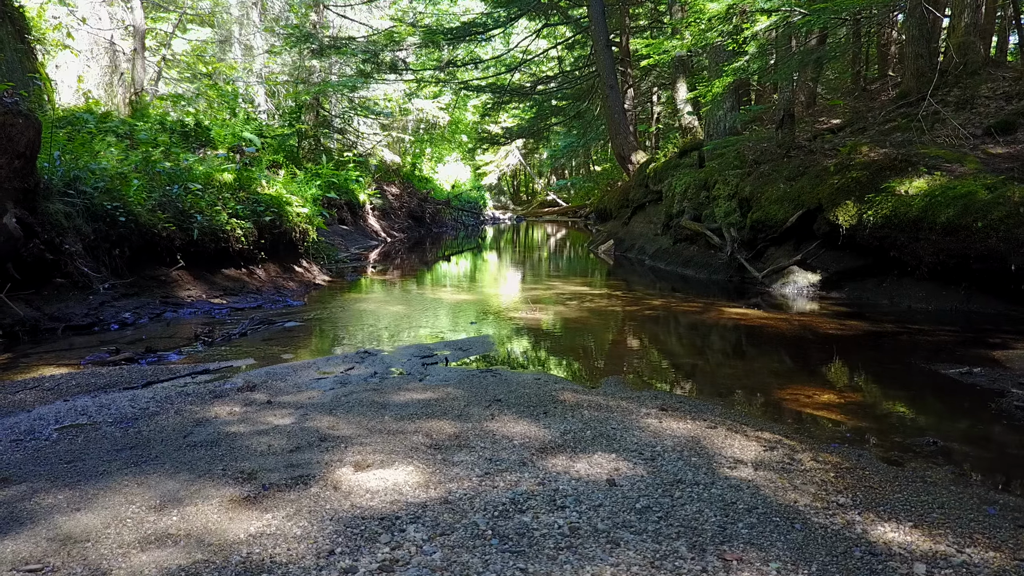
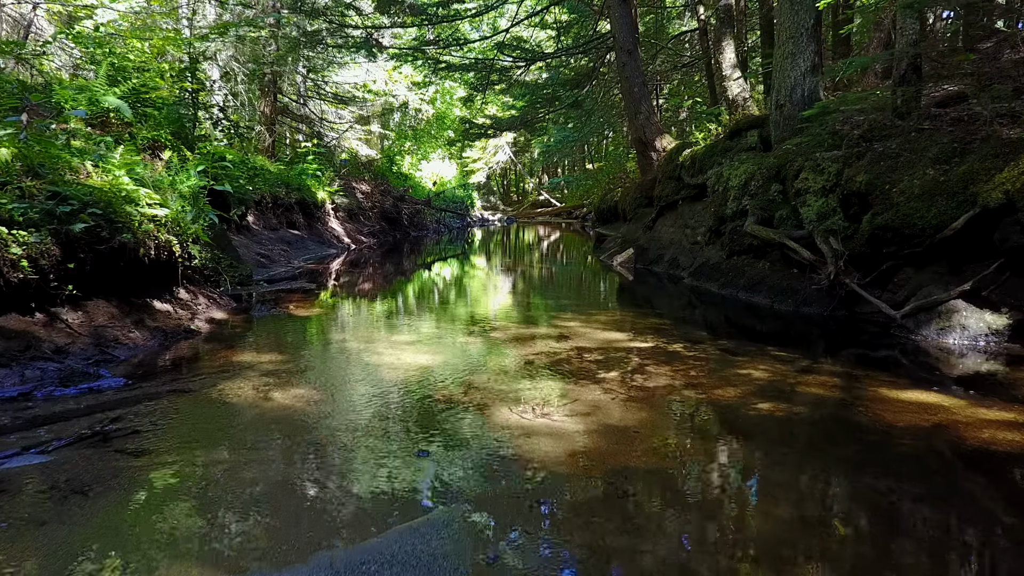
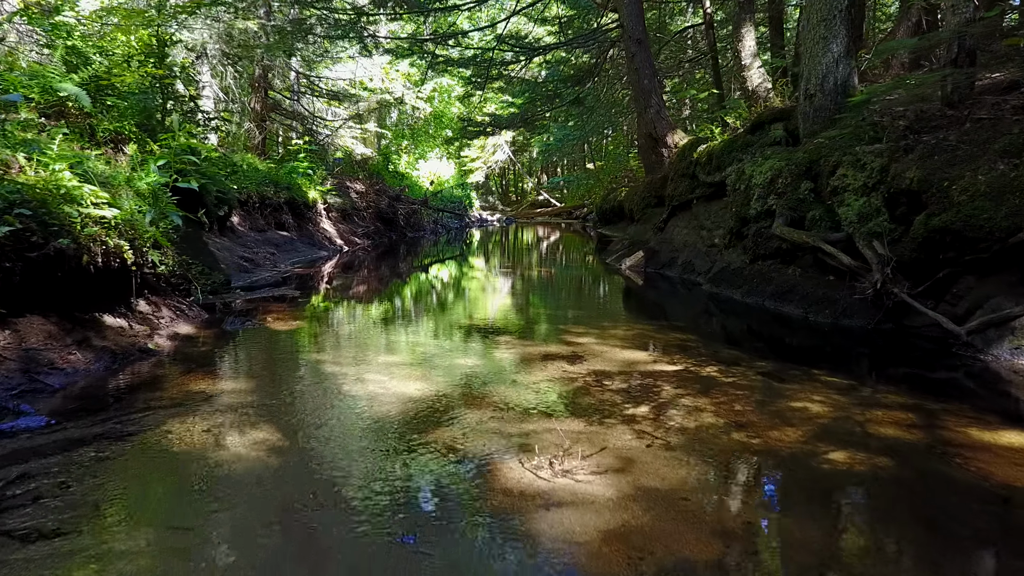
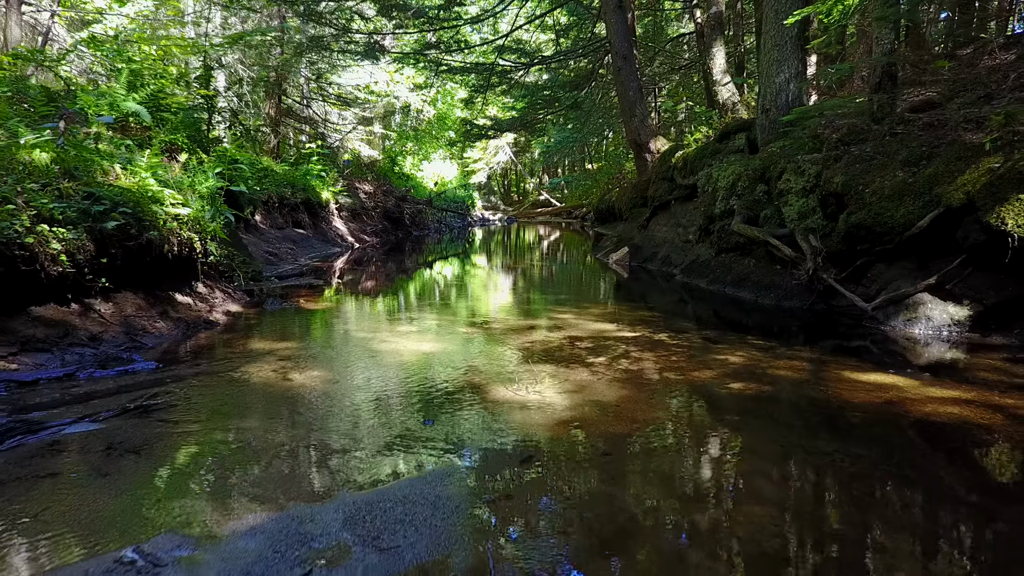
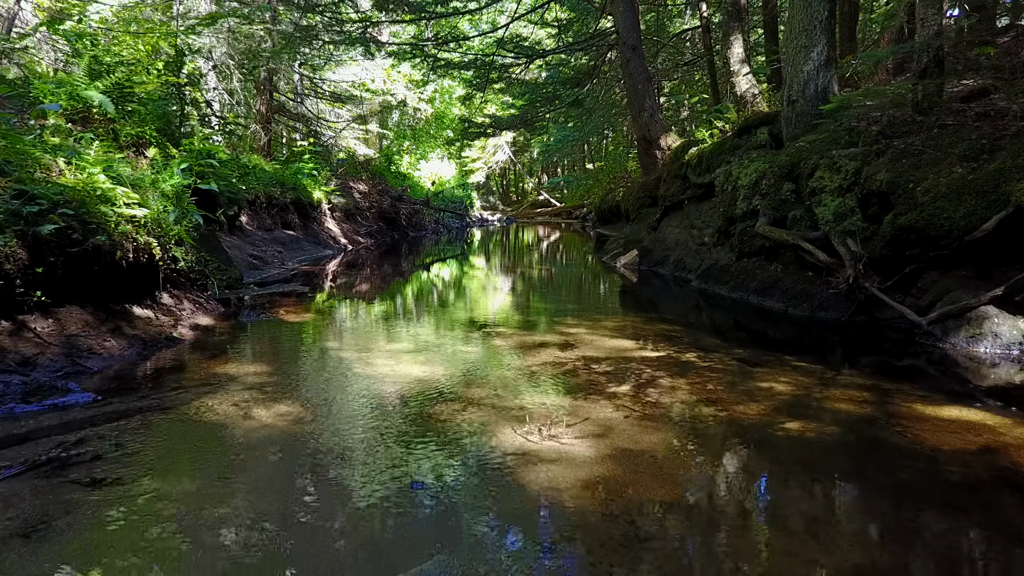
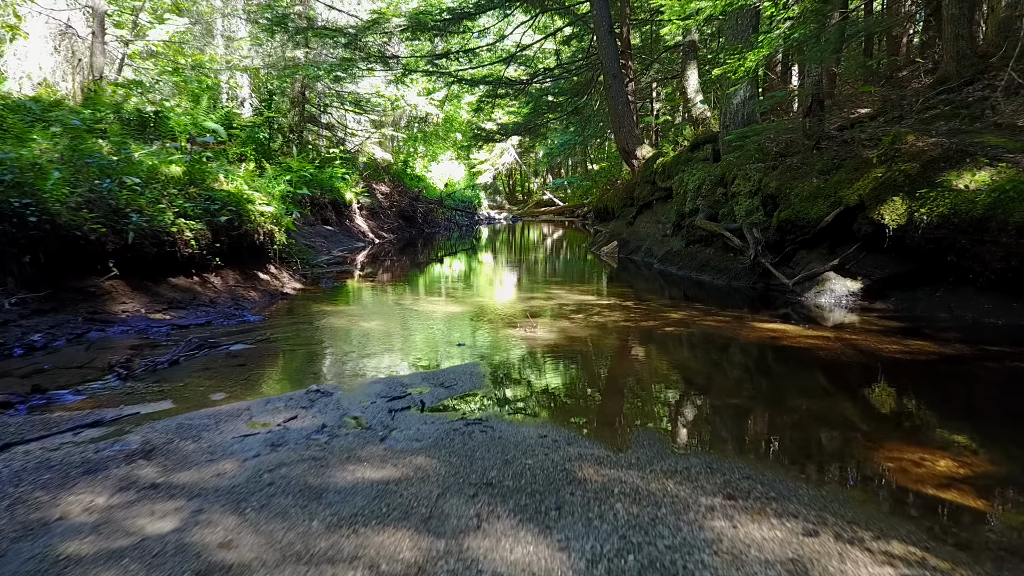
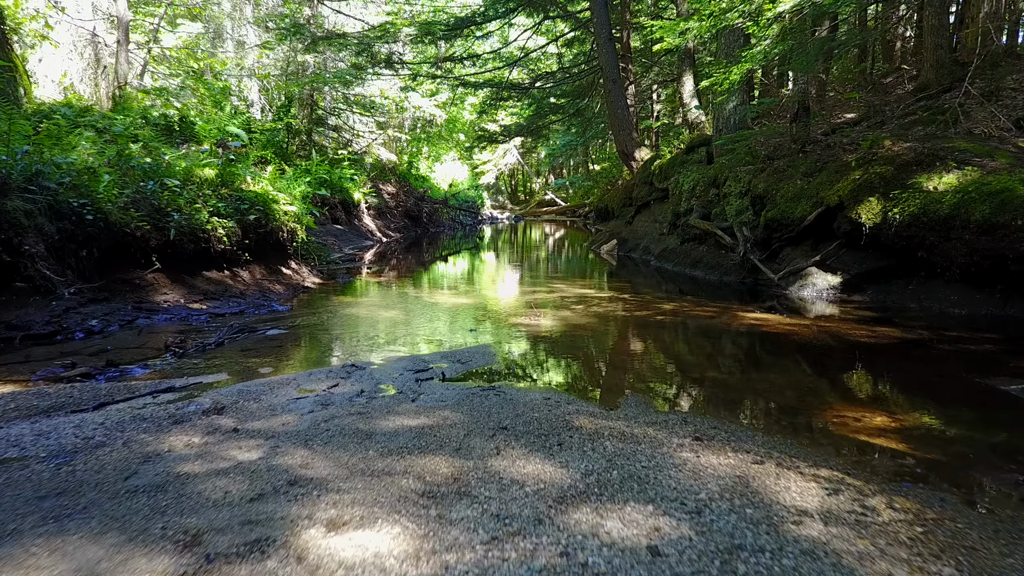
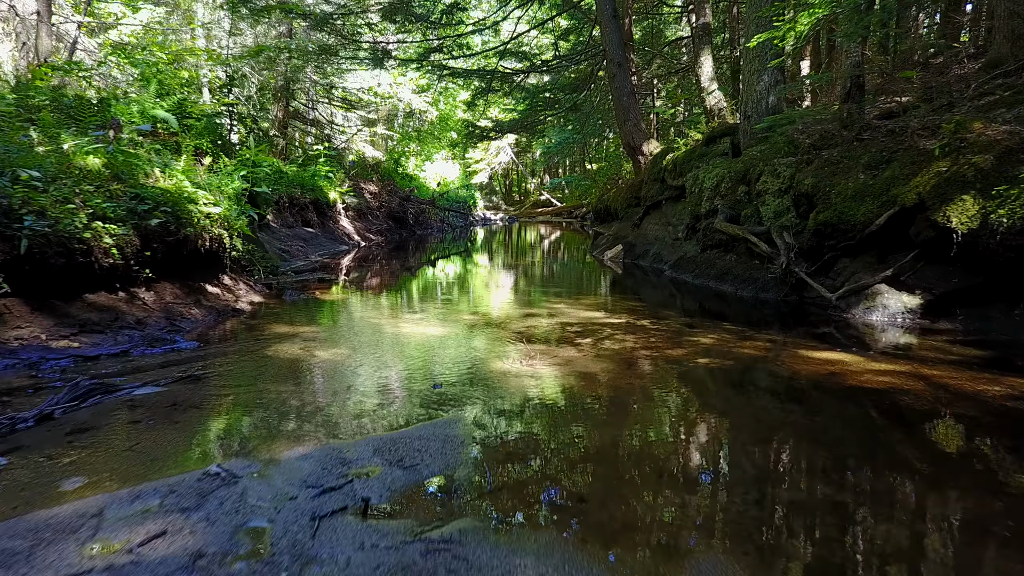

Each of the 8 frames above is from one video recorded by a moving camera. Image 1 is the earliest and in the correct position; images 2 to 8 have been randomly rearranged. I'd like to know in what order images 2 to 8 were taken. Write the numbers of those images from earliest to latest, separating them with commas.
7, 6, 8, 4, 2, 5, 3
